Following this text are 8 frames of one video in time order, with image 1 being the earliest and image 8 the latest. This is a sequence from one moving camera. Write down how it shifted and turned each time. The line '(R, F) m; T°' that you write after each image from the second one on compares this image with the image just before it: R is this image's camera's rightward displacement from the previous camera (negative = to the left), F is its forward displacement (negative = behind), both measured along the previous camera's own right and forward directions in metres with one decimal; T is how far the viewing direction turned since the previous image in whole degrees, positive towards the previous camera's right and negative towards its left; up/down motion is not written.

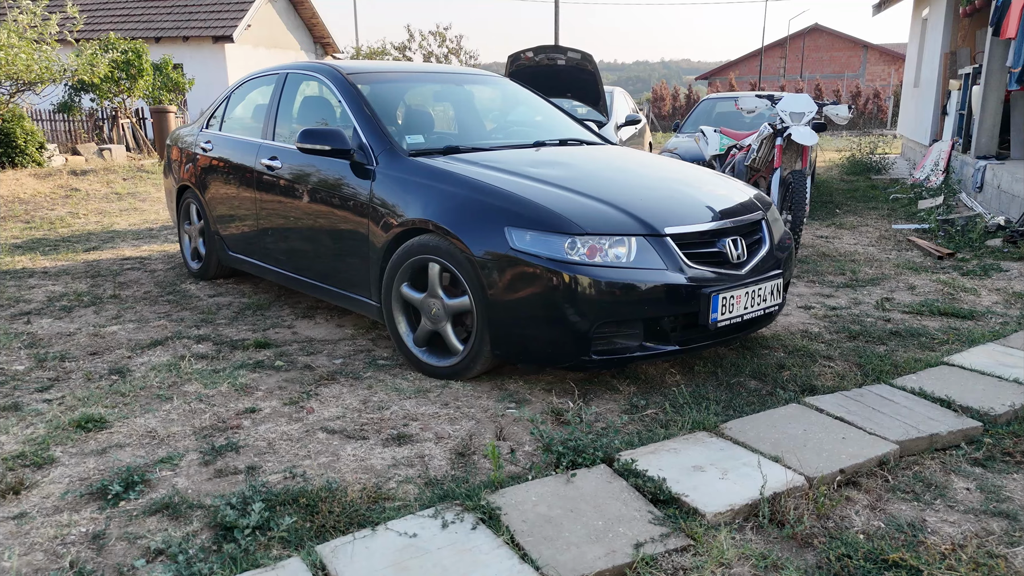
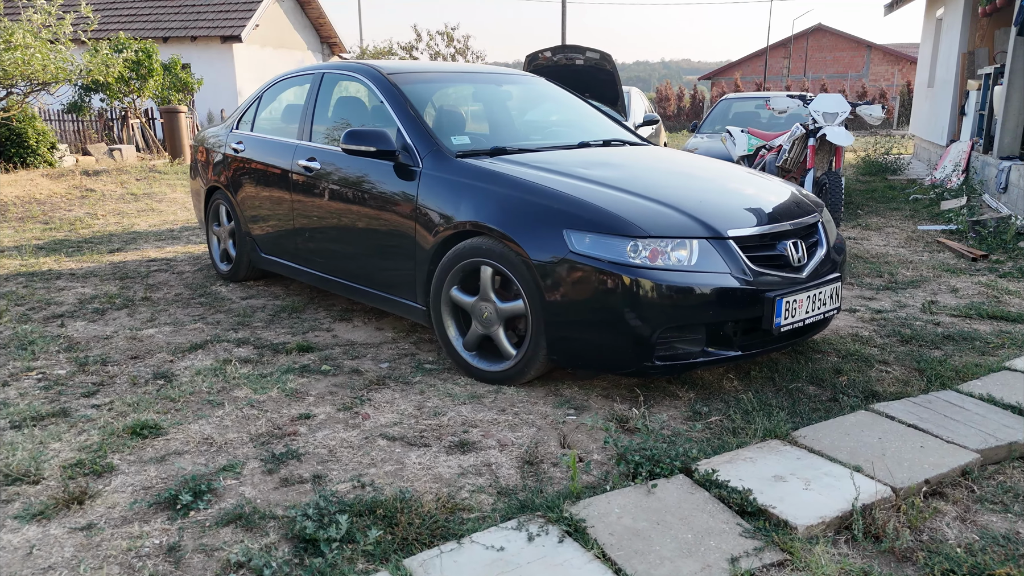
(-0.2, +0.1) m; 0°
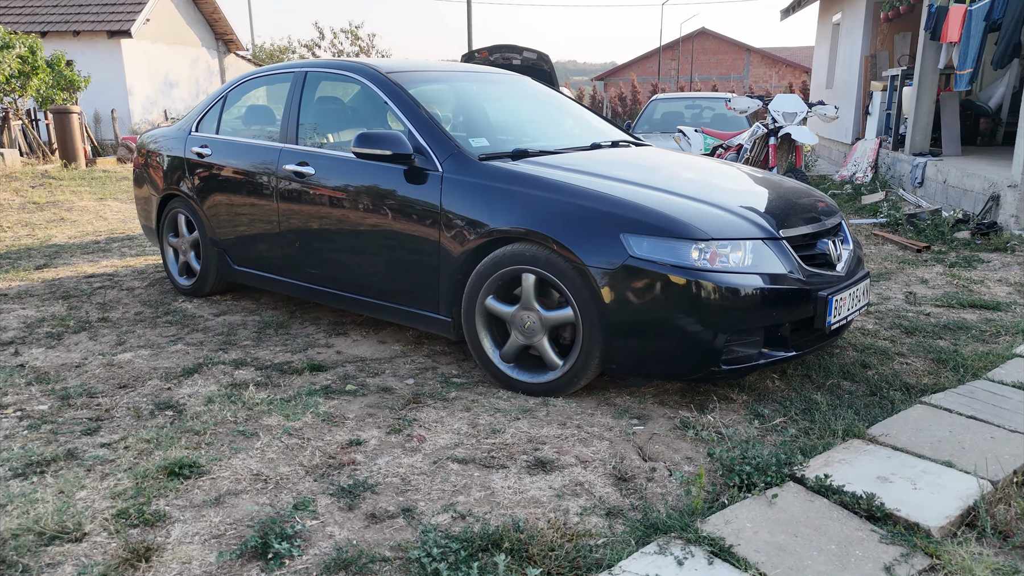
(-0.6, +0.2) m; +8°
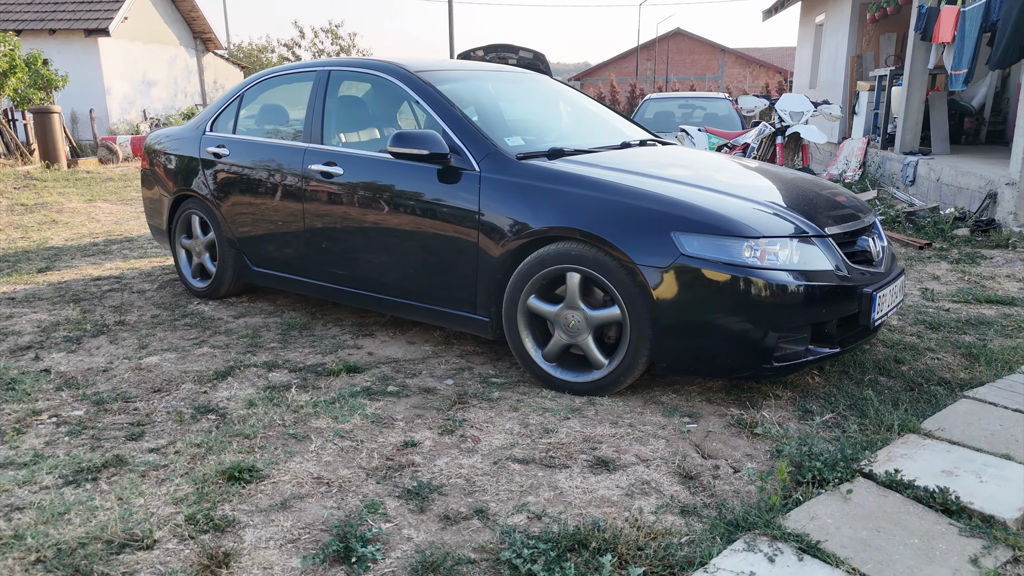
(-0.3, 0.0) m; +2°
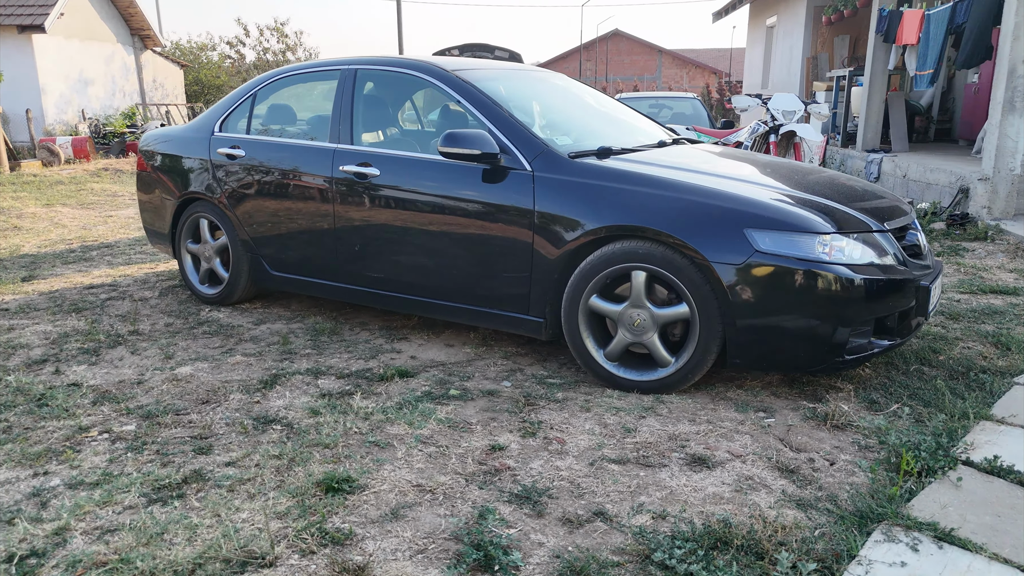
(-0.5, 0.0) m; +4°
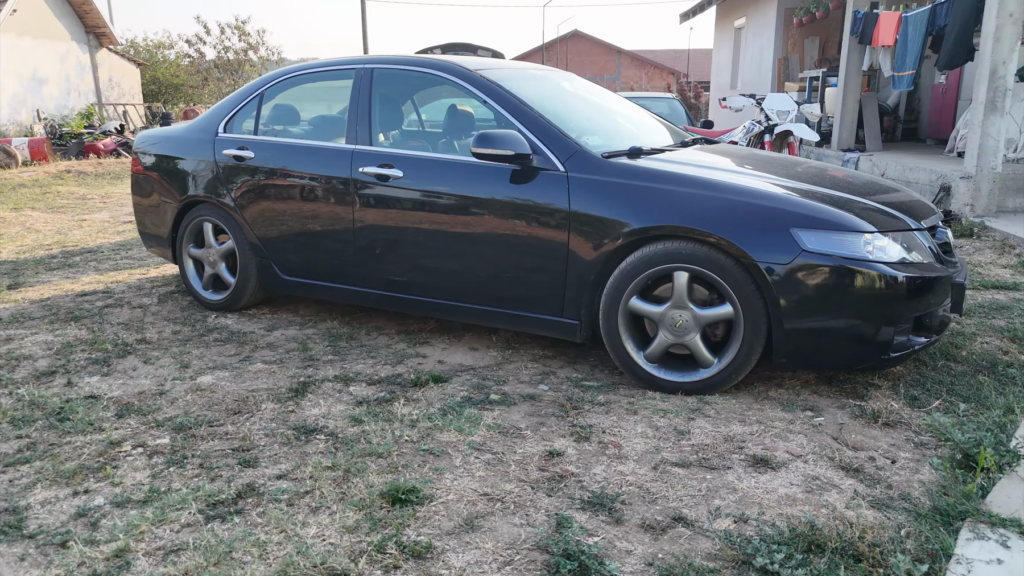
(-0.3, +0.1) m; +3°
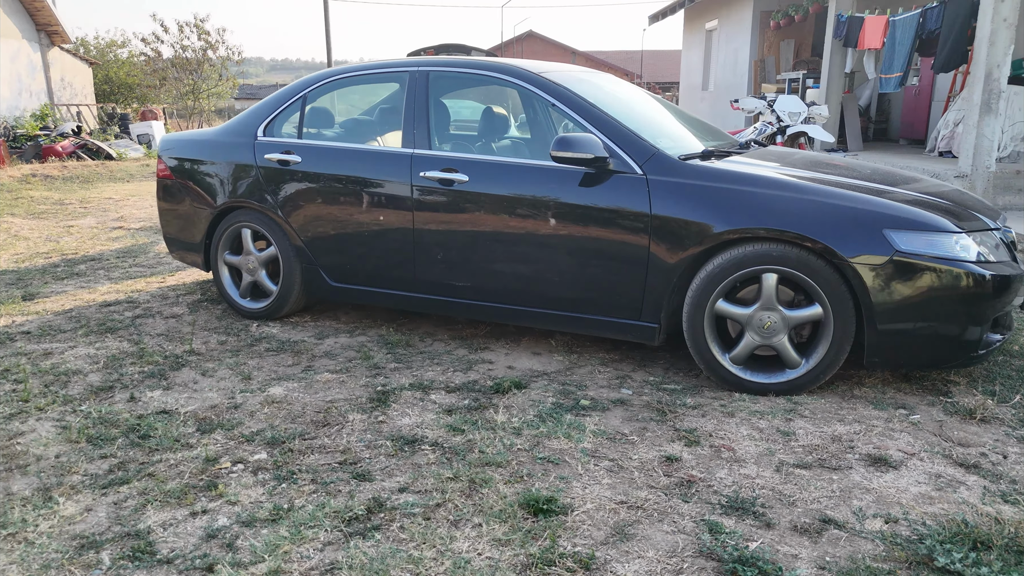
(-0.6, 0.0) m; +3°
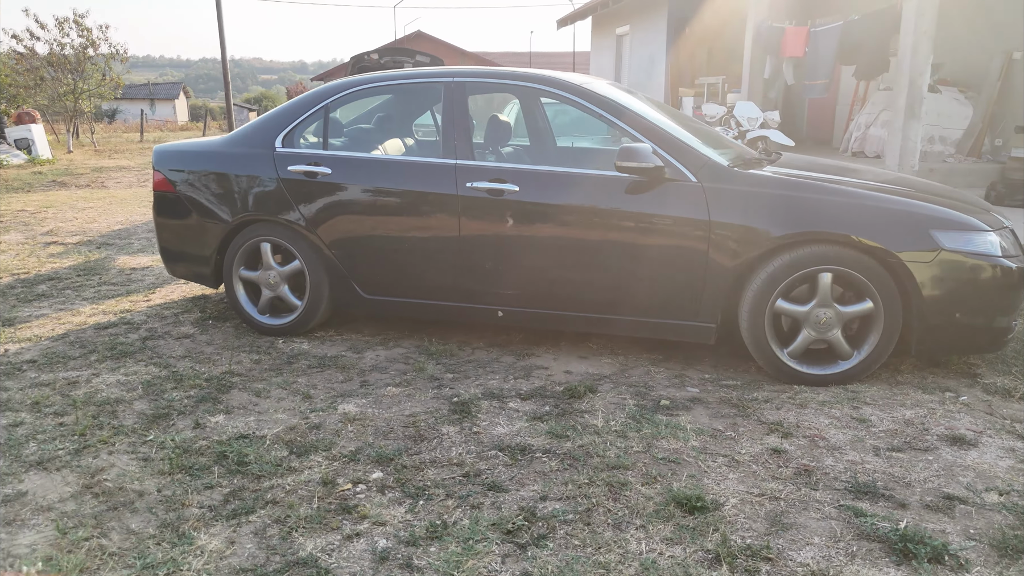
(-0.8, 0.0) m; +8°
